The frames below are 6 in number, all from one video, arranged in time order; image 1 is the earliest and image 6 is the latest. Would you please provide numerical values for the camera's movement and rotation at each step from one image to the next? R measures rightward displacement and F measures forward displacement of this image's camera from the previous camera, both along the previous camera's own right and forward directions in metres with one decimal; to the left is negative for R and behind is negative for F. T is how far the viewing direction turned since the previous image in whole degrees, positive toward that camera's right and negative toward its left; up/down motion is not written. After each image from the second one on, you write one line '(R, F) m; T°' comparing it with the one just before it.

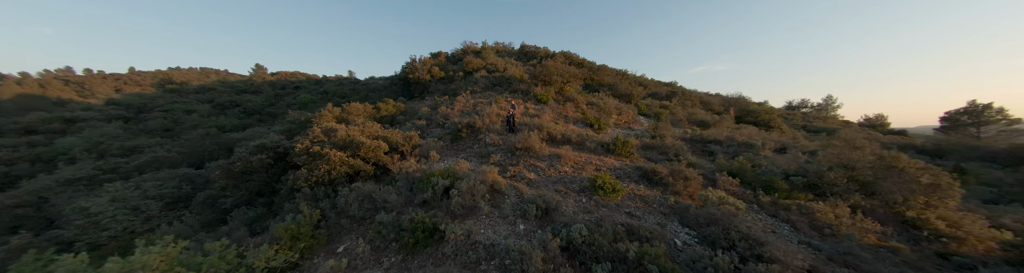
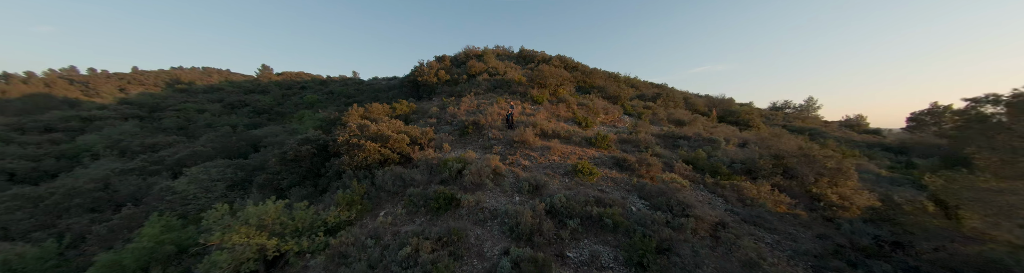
(0.0, -1.4) m; 0°
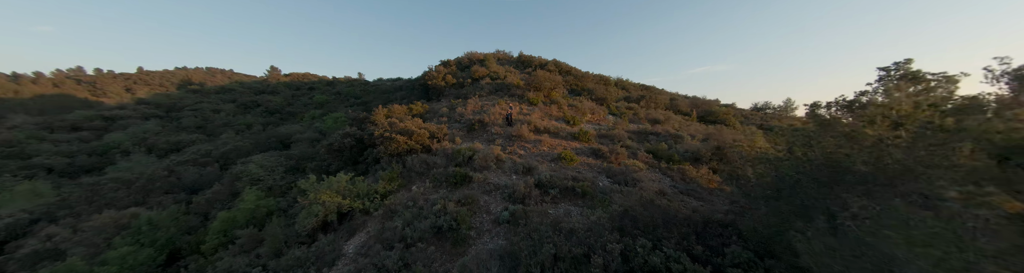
(+0.1, -1.9) m; 0°
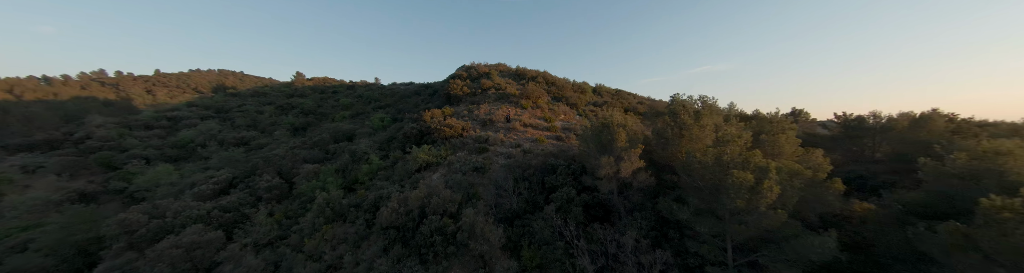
(+0.2, -6.7) m; 0°
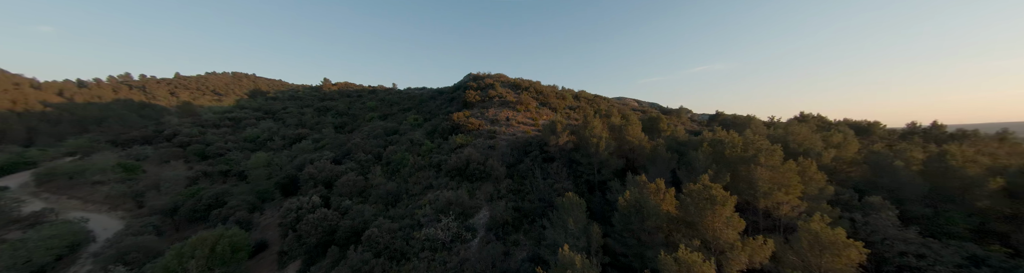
(+0.1, -9.4) m; 0°
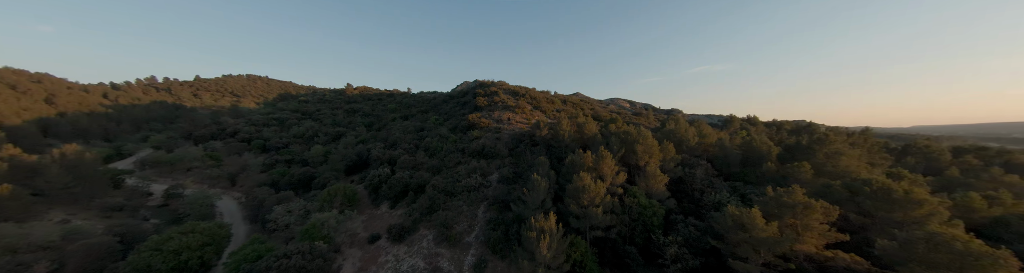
(0.0, -9.7) m; 0°
